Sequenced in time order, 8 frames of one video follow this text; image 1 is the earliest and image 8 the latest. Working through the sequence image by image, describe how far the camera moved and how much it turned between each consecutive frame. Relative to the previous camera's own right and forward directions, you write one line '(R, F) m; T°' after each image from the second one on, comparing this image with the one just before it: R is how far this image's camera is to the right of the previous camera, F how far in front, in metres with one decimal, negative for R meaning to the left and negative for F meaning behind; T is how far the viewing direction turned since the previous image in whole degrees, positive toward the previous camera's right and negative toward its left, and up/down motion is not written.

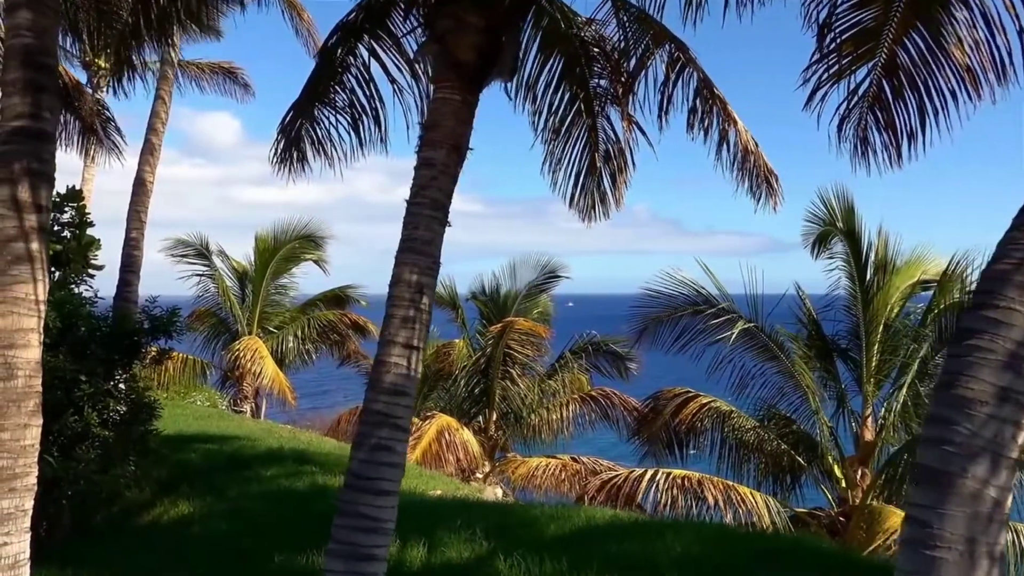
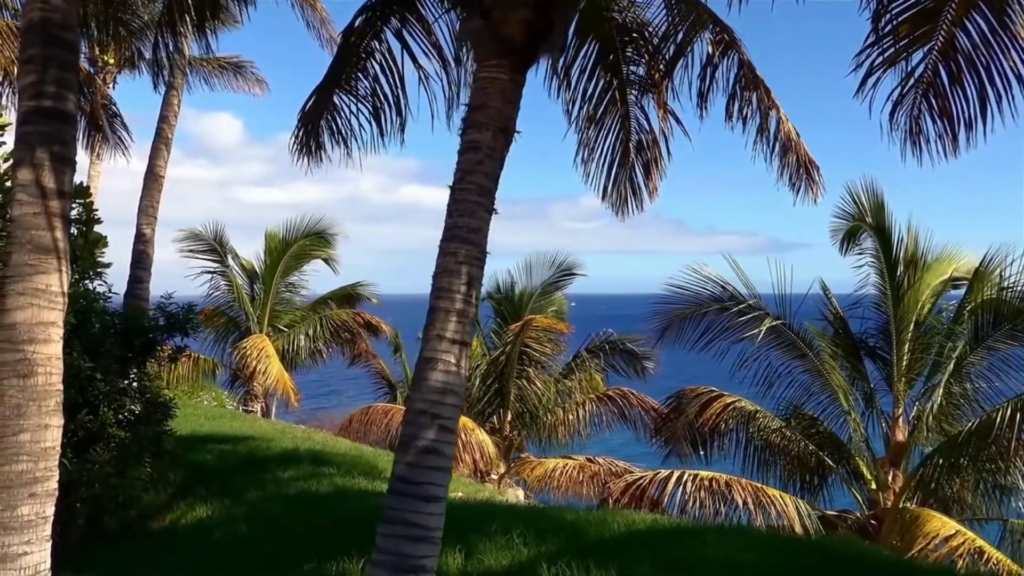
(-0.2, +0.3) m; 0°
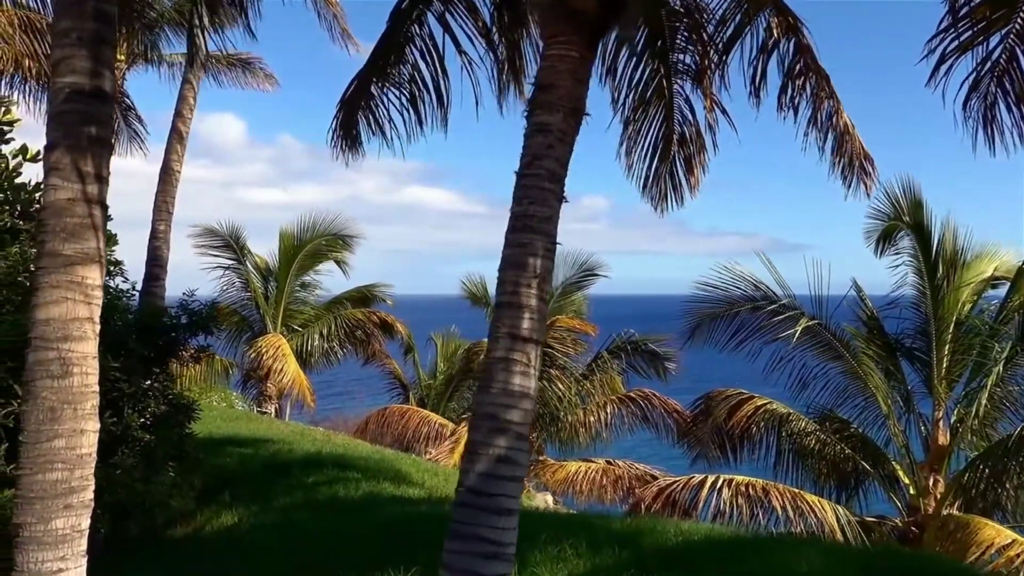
(-0.3, +0.3) m; 0°
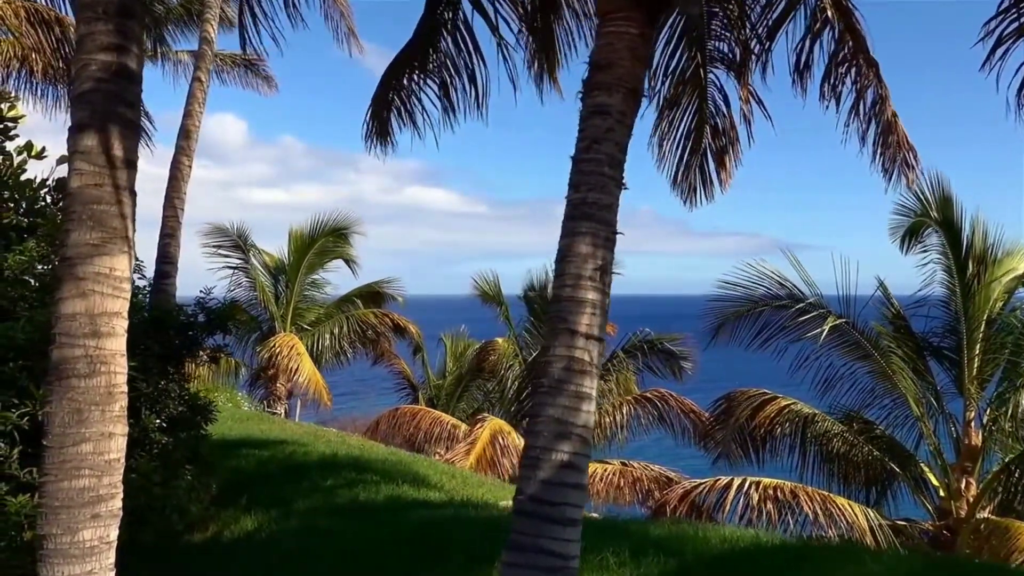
(-0.2, +0.2) m; 0°
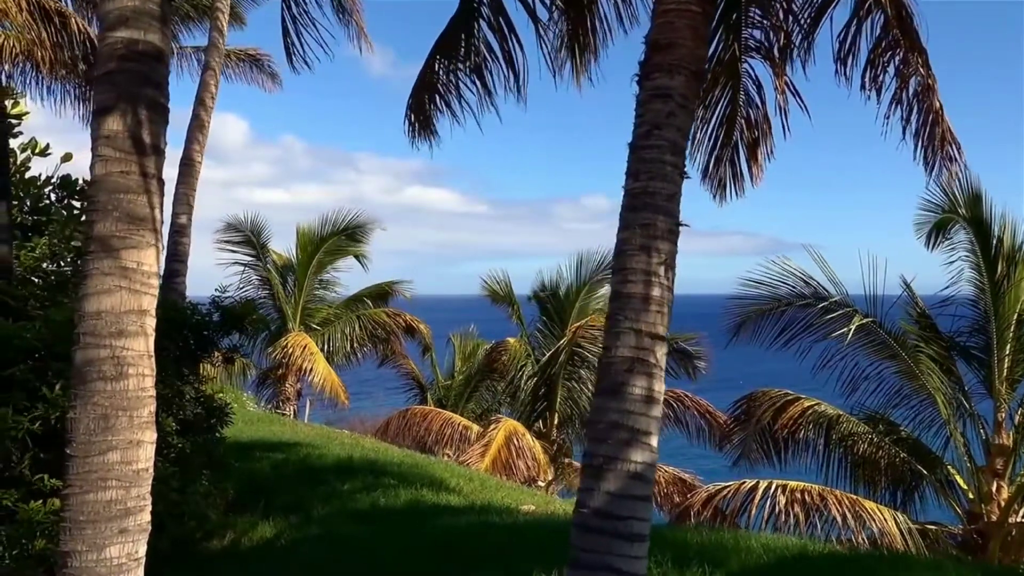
(-0.2, +0.2) m; 0°
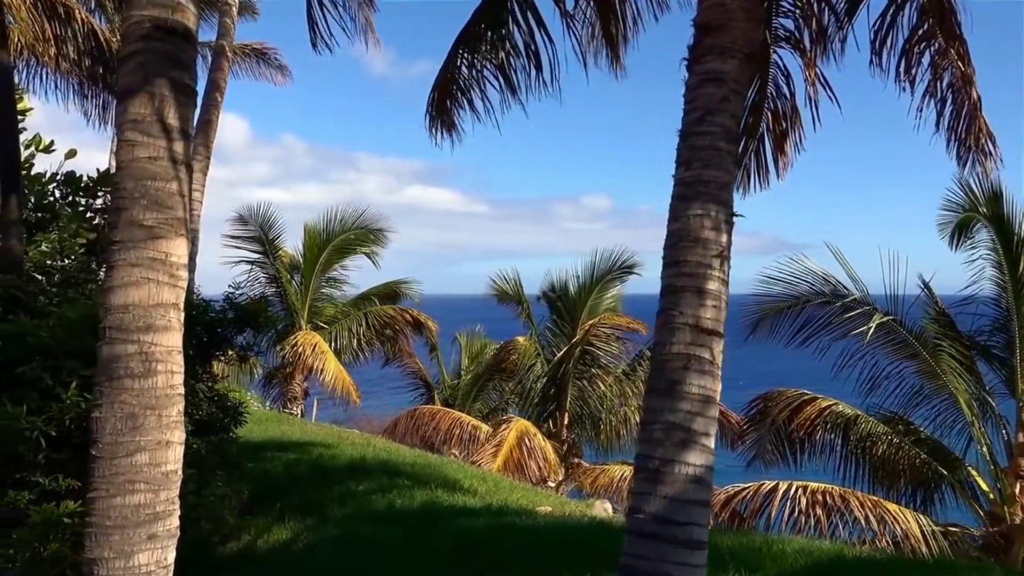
(-0.2, +0.2) m; 0°
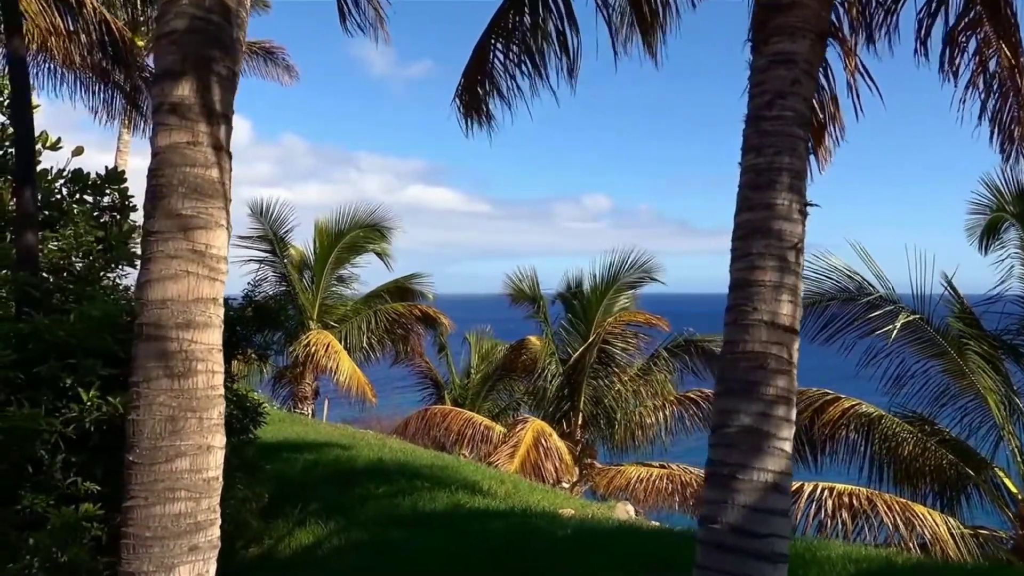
(-0.2, +0.2) m; 0°
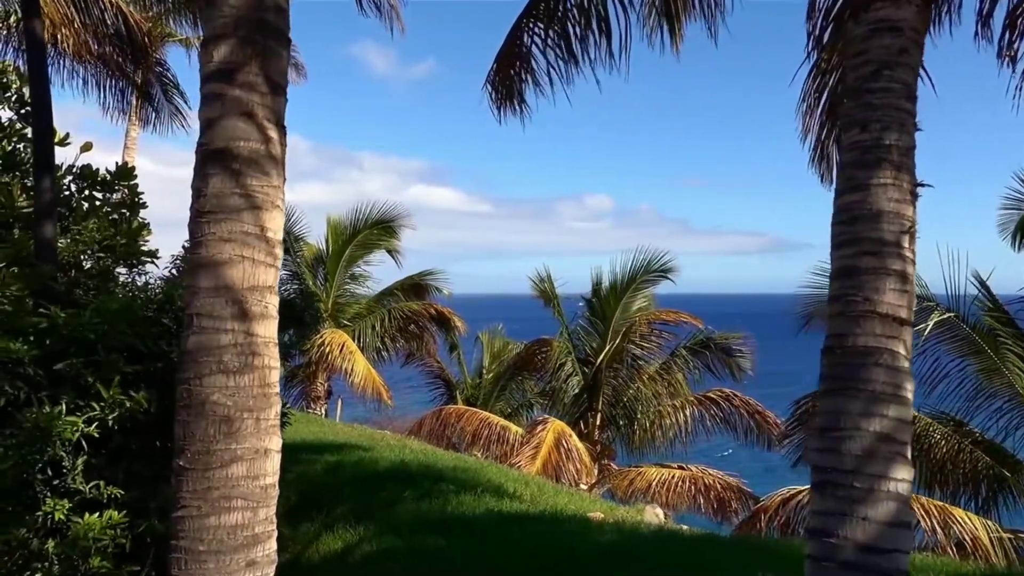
(-0.2, +0.2) m; 0°
